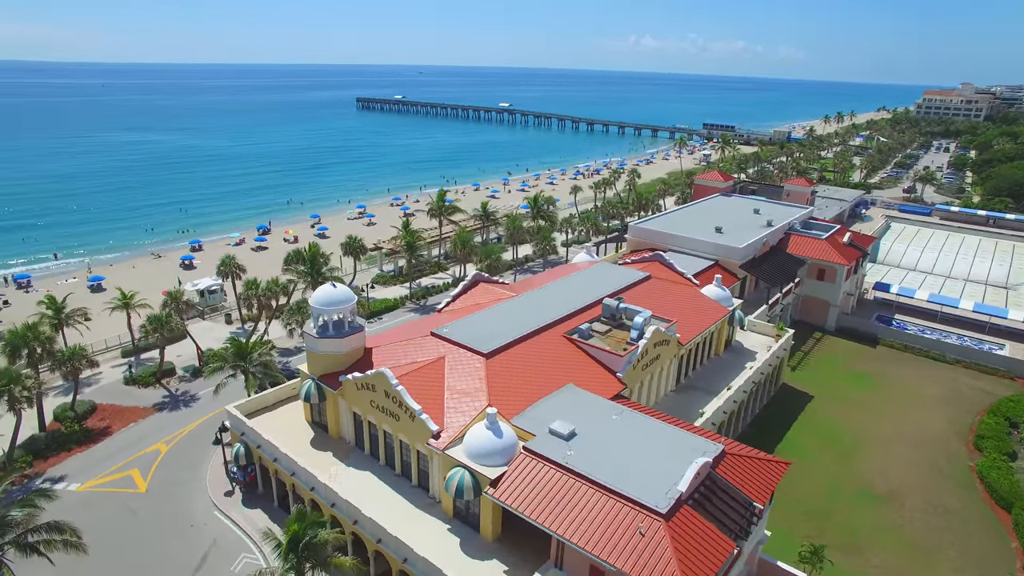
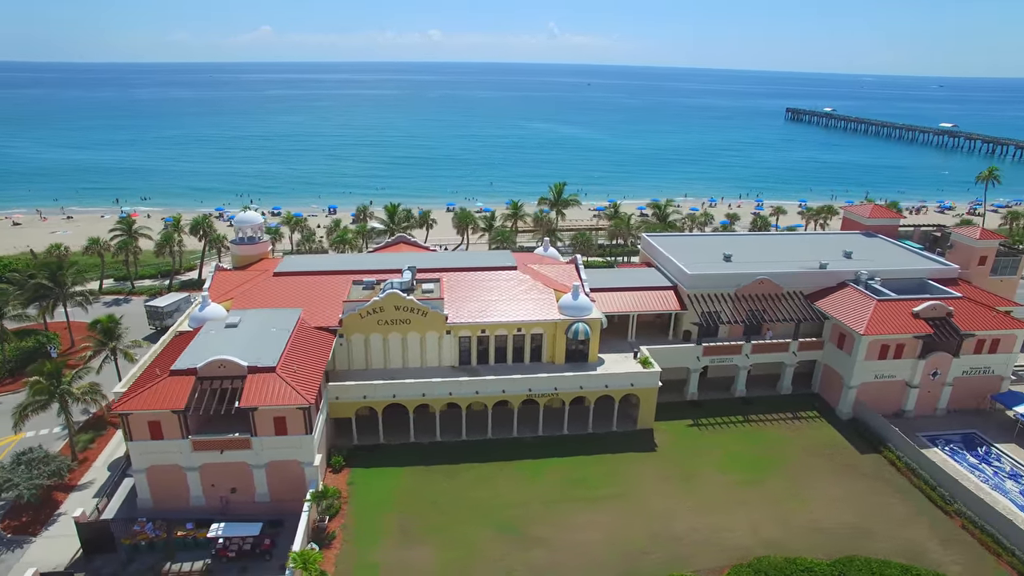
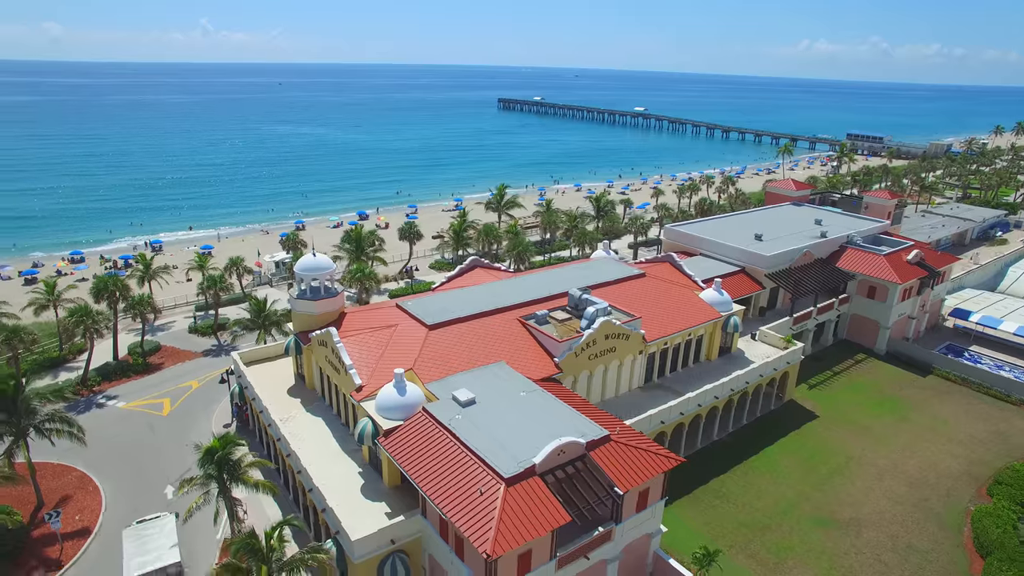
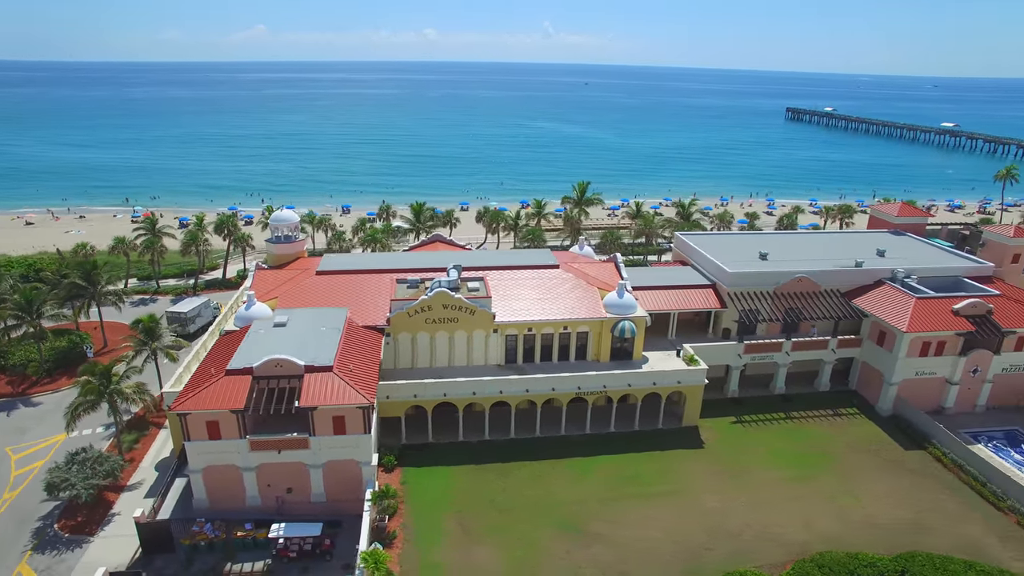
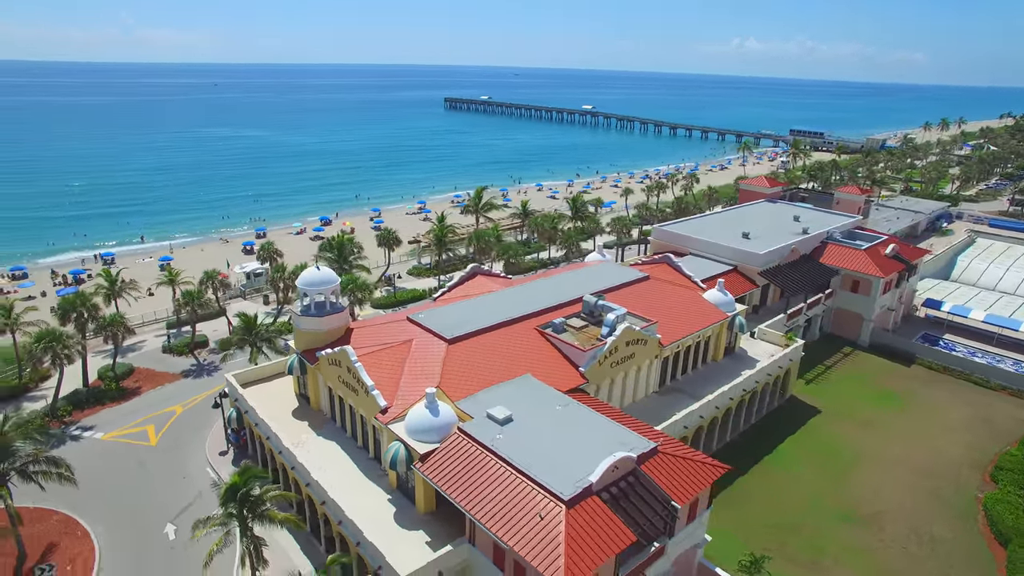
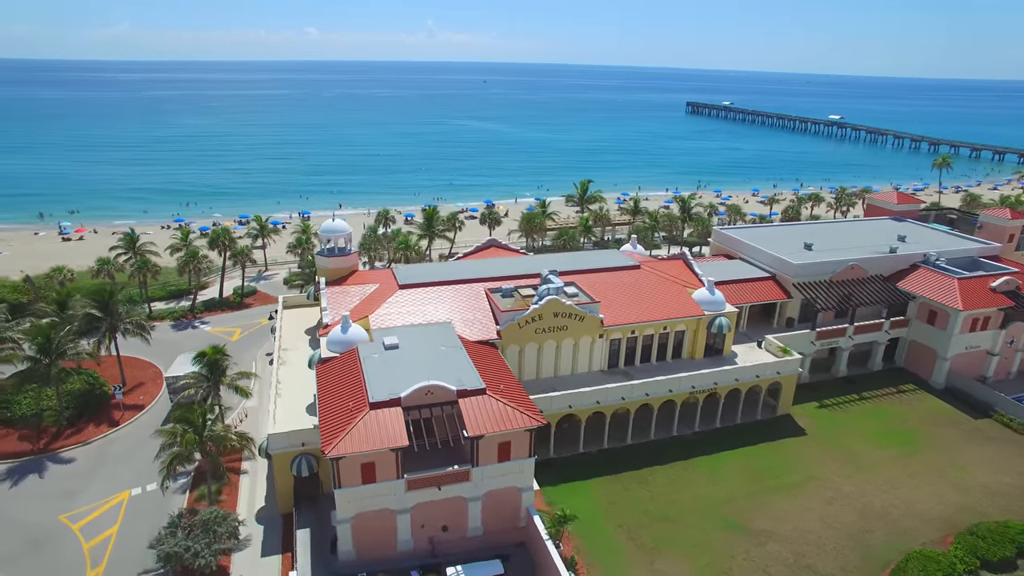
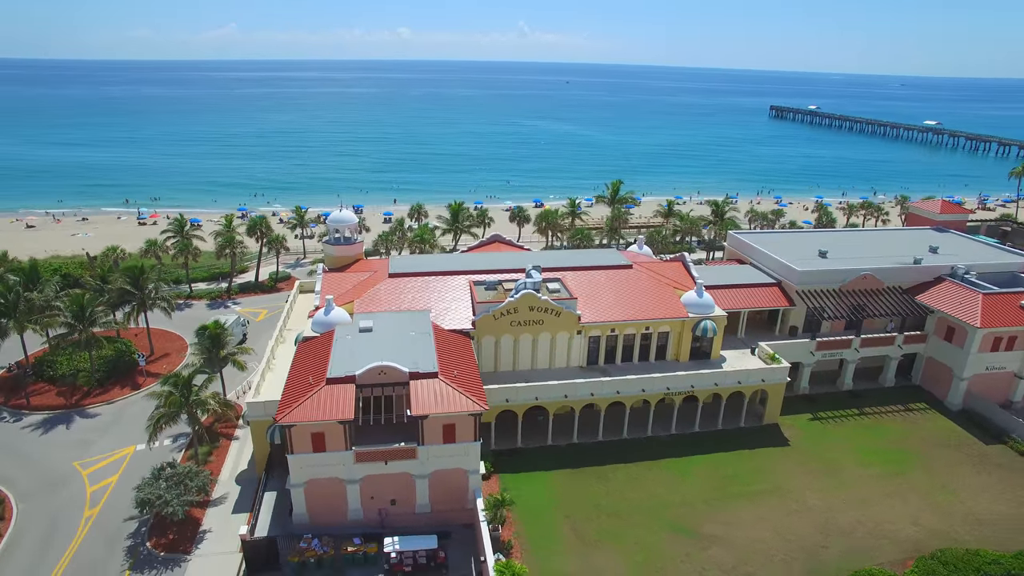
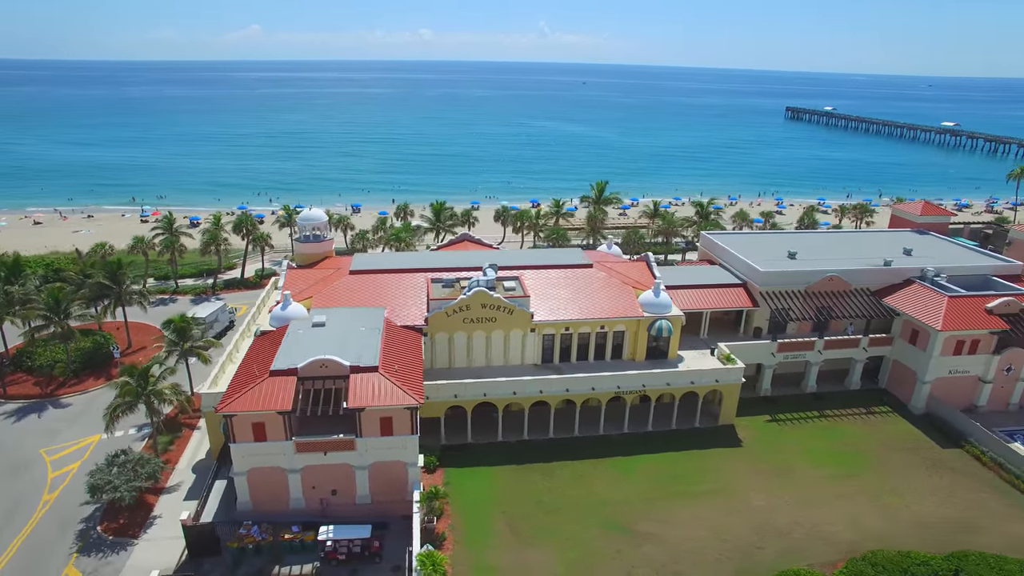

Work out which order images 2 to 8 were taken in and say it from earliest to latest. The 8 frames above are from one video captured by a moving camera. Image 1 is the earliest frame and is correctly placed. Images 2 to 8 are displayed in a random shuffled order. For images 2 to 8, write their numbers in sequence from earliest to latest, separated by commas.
5, 3, 6, 7, 8, 4, 2
